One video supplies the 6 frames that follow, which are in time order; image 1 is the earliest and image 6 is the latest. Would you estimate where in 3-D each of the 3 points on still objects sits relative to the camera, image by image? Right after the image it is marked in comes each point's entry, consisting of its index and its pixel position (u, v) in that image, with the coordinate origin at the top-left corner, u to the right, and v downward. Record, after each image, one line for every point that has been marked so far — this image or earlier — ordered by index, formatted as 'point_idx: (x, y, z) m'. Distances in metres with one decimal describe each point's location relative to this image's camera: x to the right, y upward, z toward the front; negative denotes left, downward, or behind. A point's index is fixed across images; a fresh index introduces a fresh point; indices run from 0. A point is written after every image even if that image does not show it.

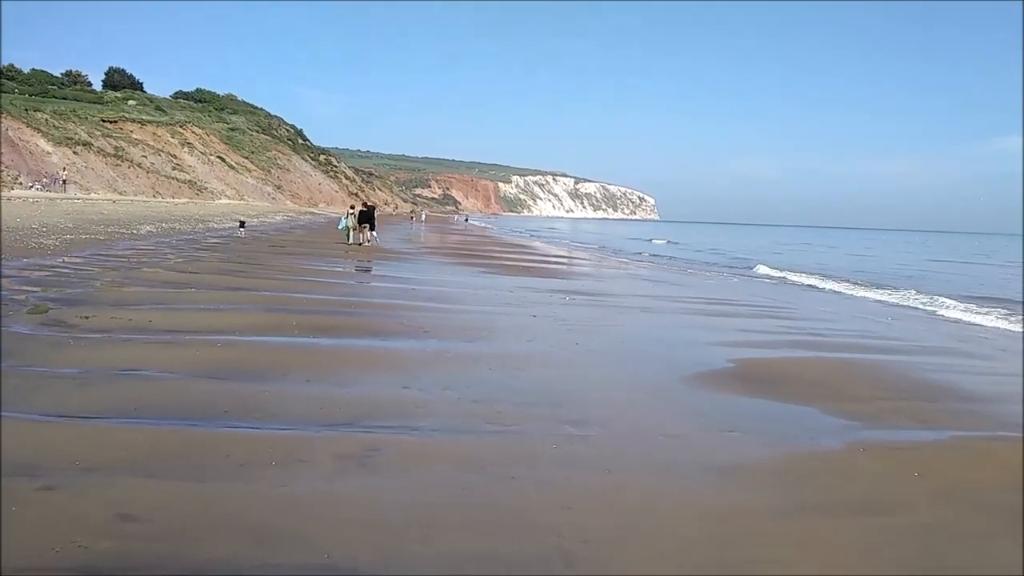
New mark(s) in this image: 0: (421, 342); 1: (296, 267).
0: (-0.9, -0.5, +8.0) m
1: (-4.6, +0.5, +17.5) m
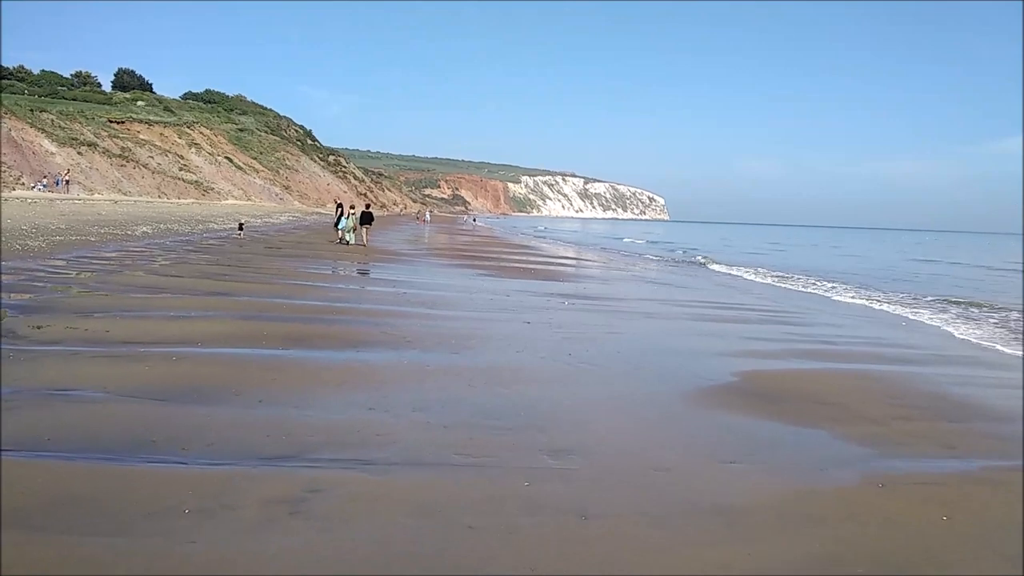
0: (-1.1, -0.6, +7.4) m
1: (-4.6, +0.4, +16.9) m
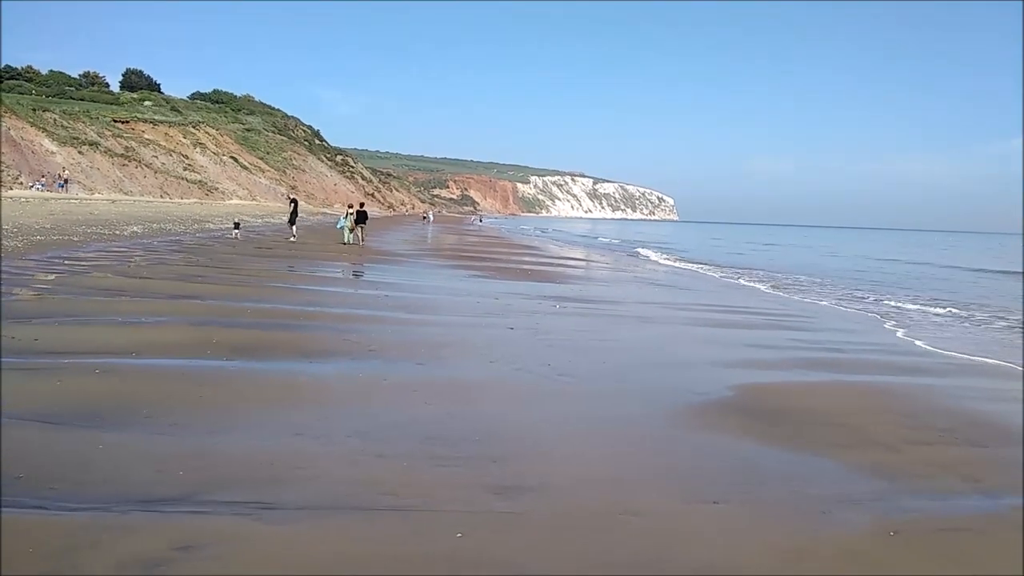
0: (-1.3, -0.6, +6.7) m
1: (-4.7, +0.4, +16.3) m
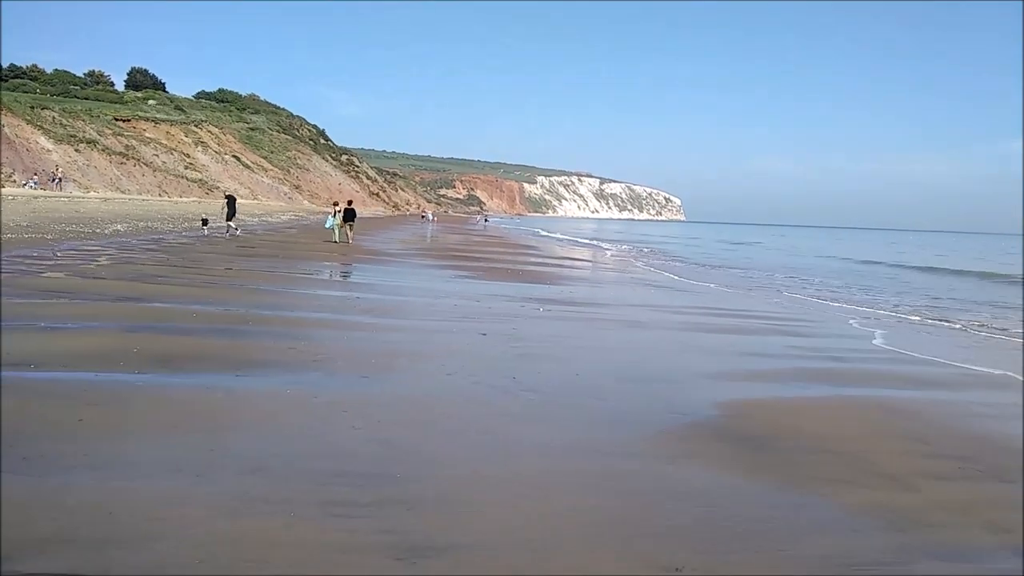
0: (-1.6, -0.7, +5.9) m
1: (-5.0, +0.3, +15.5) m
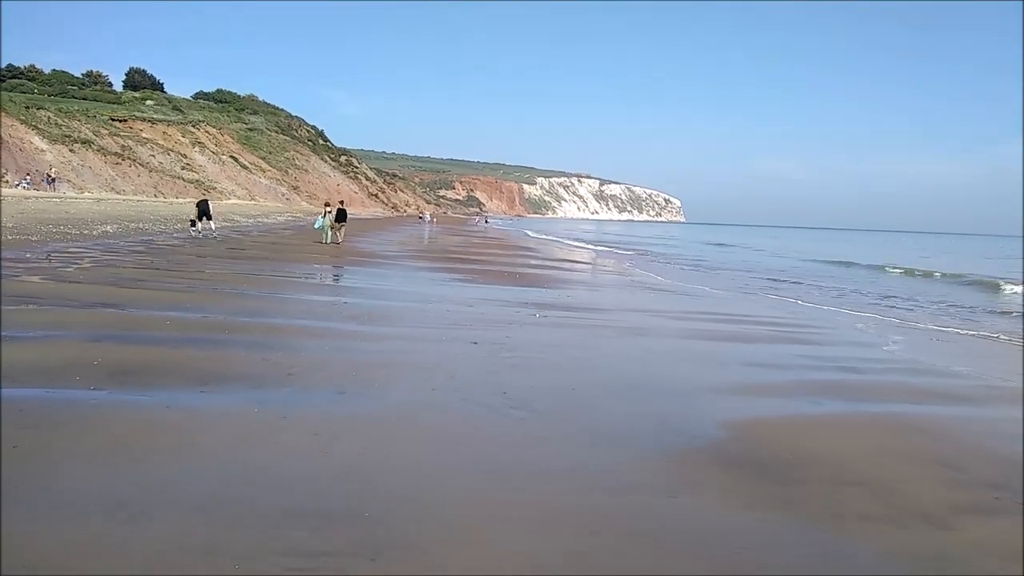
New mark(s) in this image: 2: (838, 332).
0: (-1.7, -0.7, +5.4) m
1: (-5.1, +0.3, +15.0) m
2: (+4.6, -0.6, +11.5) m
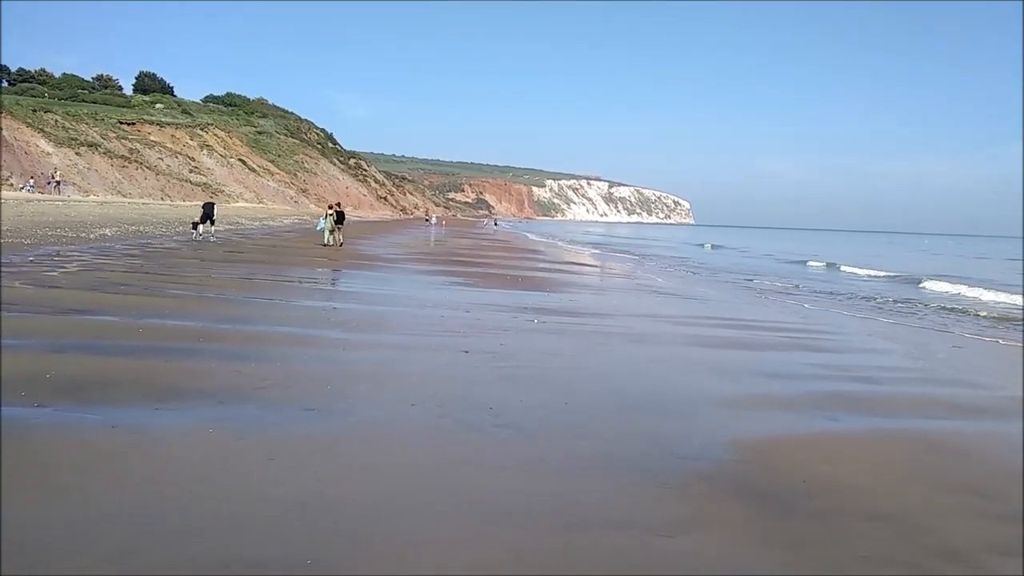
0: (-1.8, -0.8, +5.0) m
1: (-5.0, +0.2, +14.6) m
2: (+4.6, -0.7, +11.0) m
